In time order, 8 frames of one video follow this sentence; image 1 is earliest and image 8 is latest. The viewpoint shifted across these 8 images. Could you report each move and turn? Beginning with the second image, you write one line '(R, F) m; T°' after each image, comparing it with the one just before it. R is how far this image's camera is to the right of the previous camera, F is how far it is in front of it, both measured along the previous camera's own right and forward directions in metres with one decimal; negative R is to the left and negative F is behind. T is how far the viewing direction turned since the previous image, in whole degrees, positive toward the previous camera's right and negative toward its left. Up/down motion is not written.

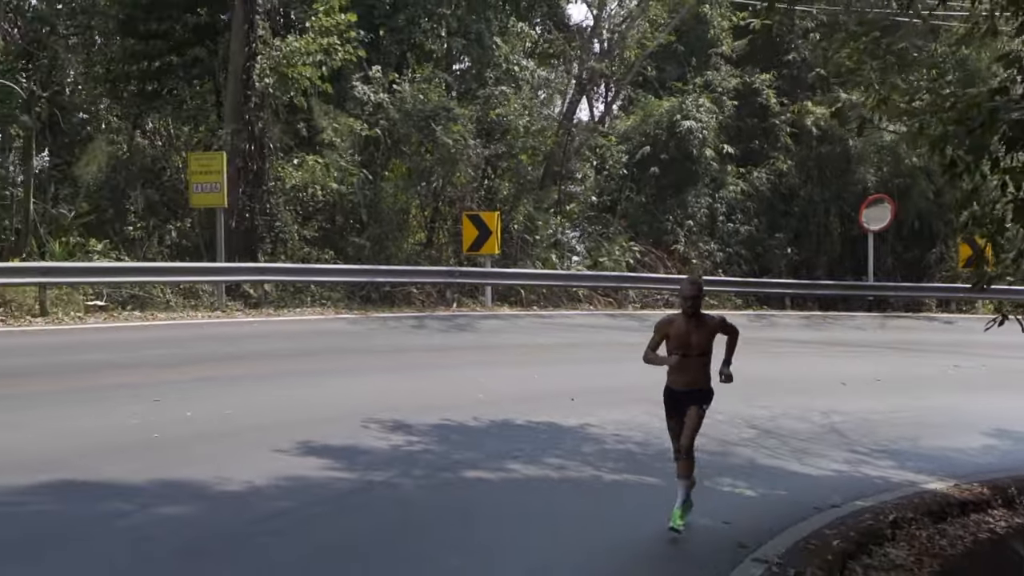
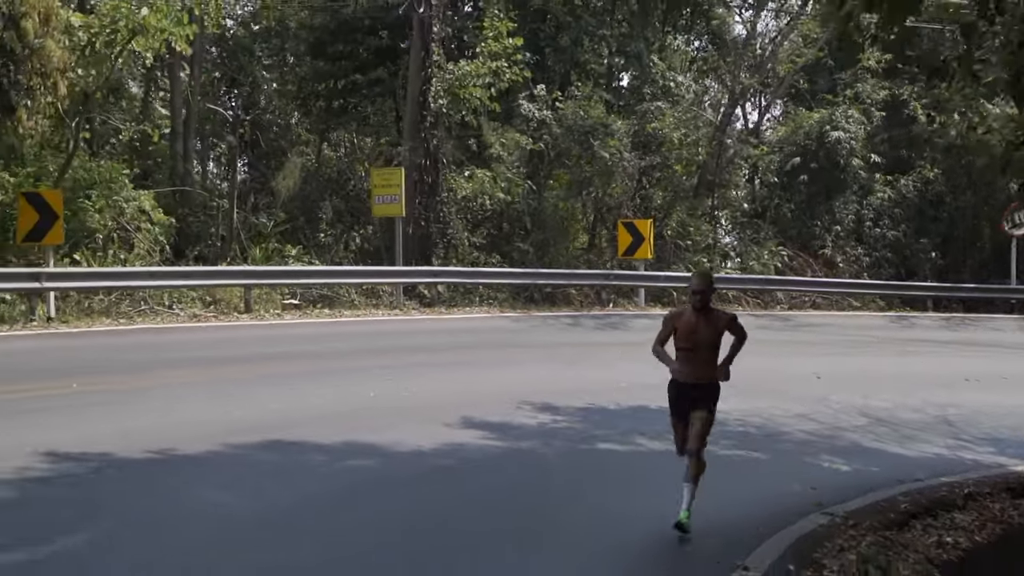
(+0.3, -1.4) m; -7°
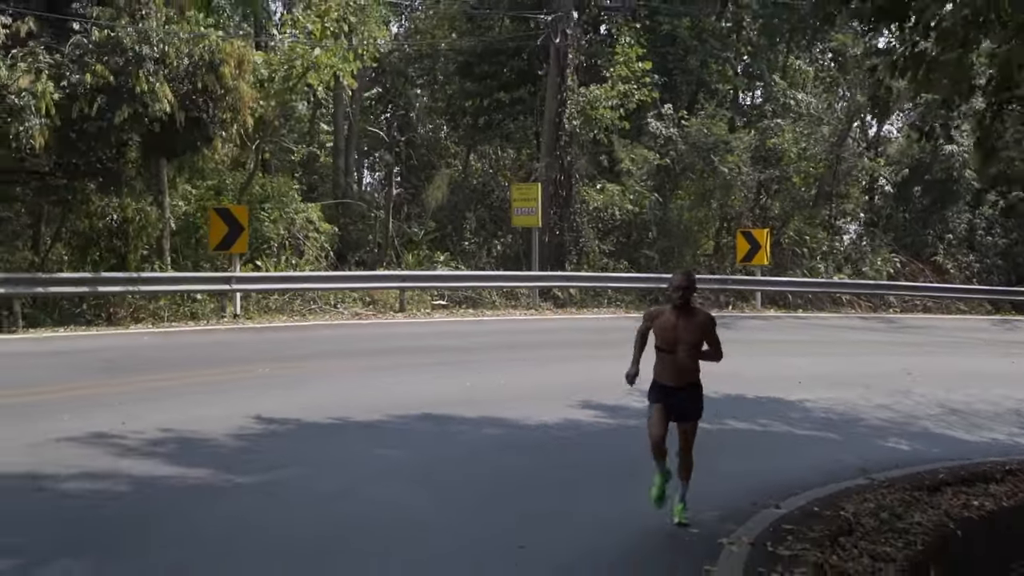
(+0.3, -1.8) m; -6°
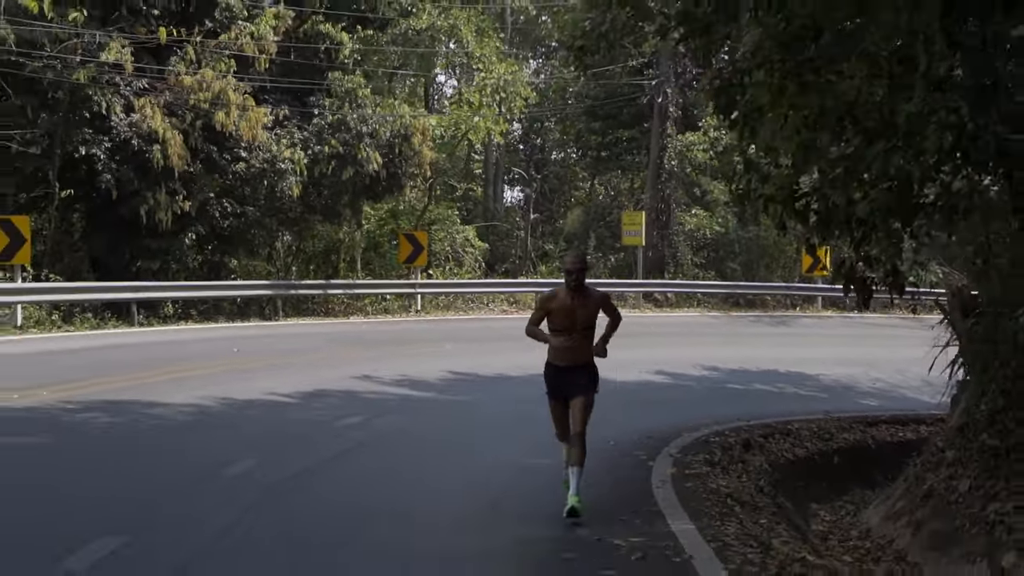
(+0.4, -5.3) m; -5°
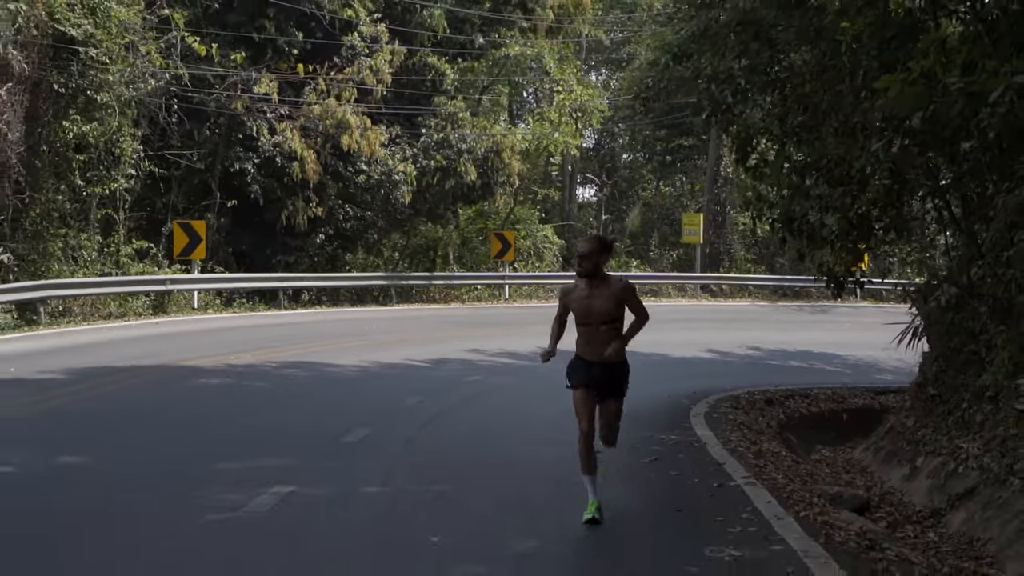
(-0.1, -3.3) m; -3°
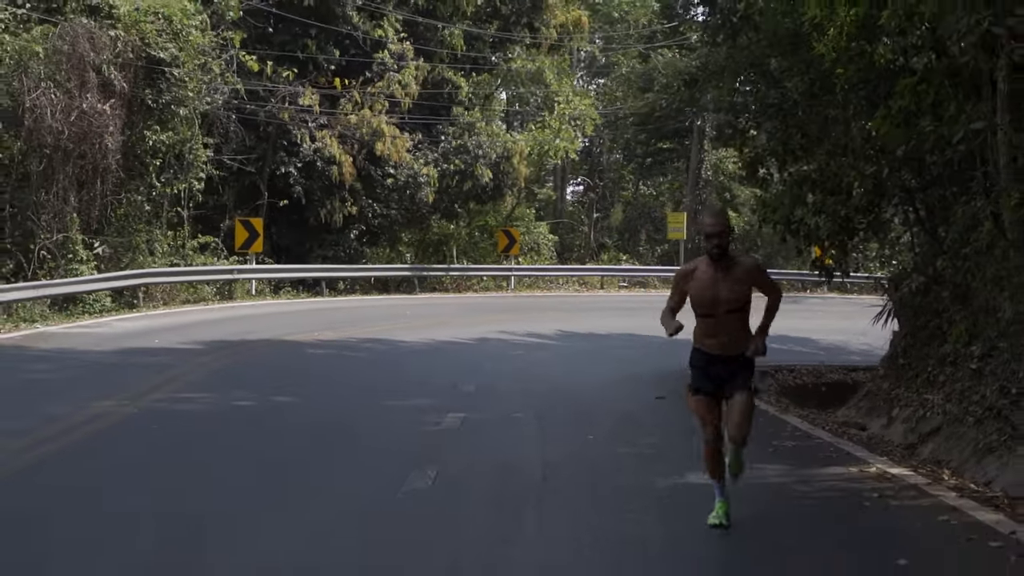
(-0.9, -2.4) m; +2°
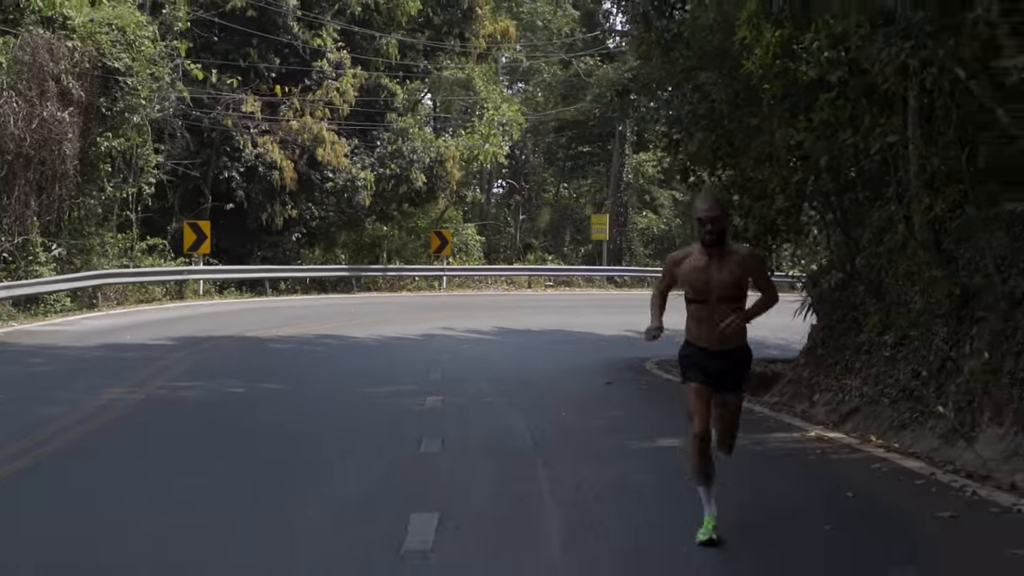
(-0.4, -1.0) m; +4°
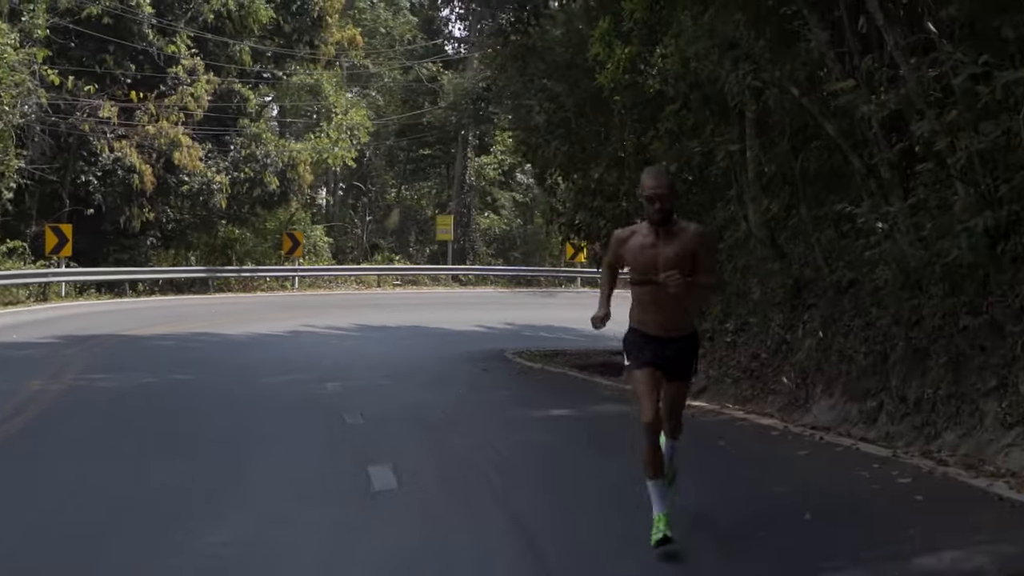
(-0.5, -1.0) m; +7°
